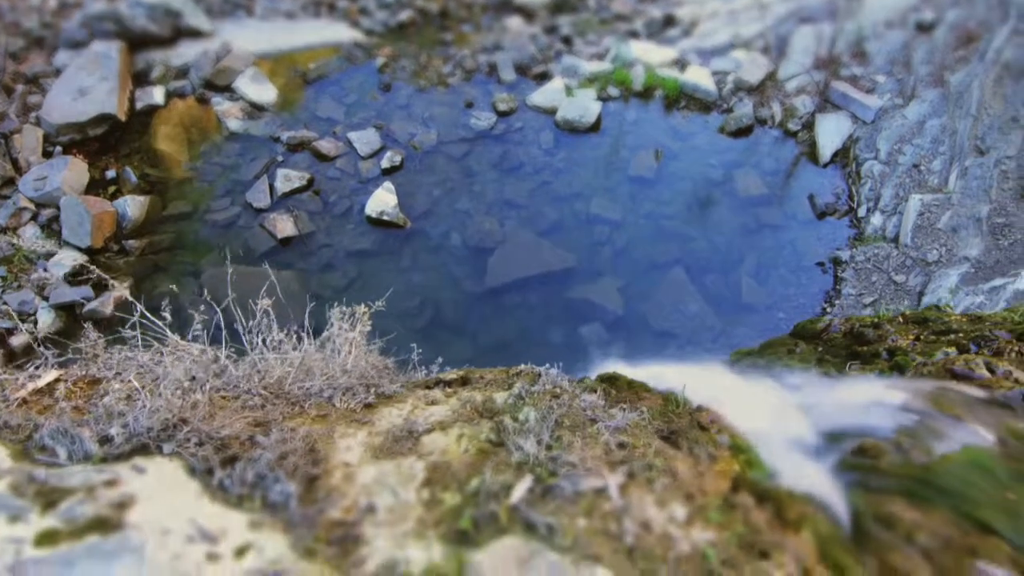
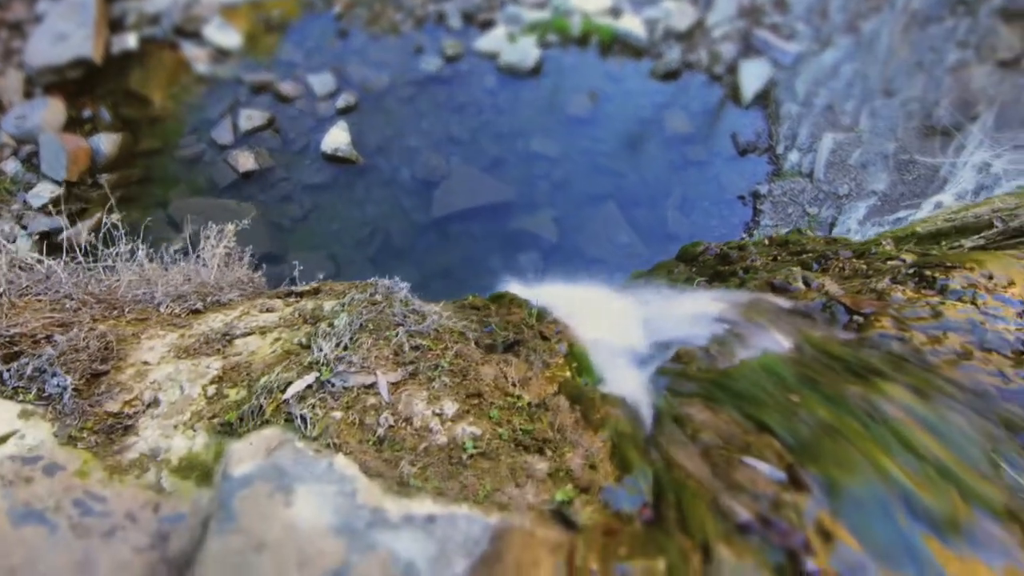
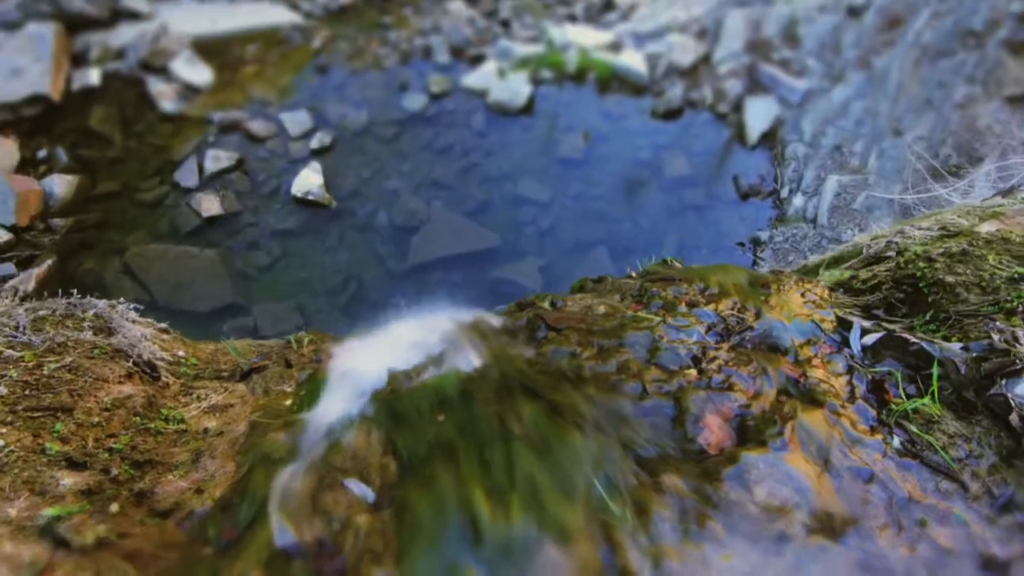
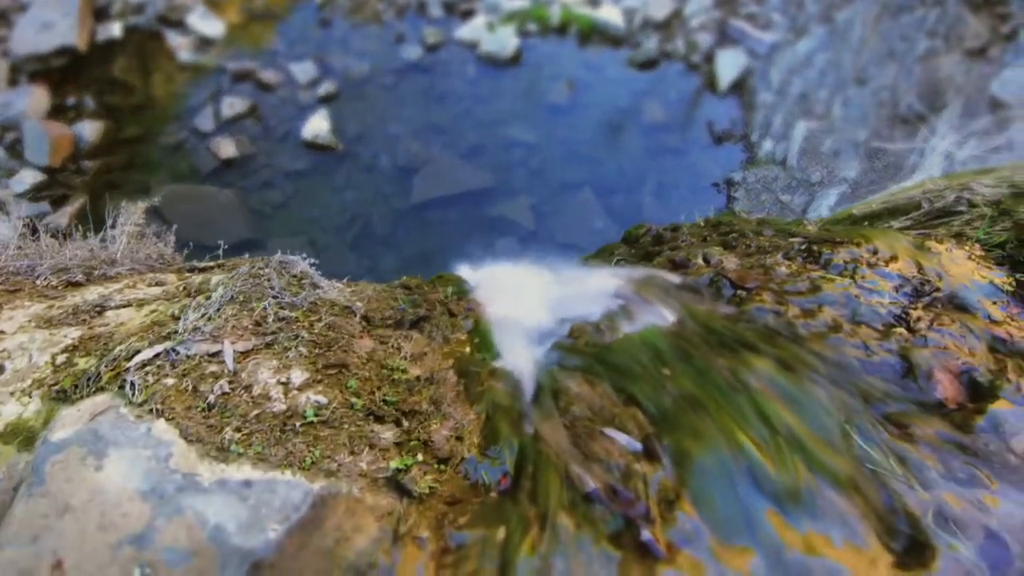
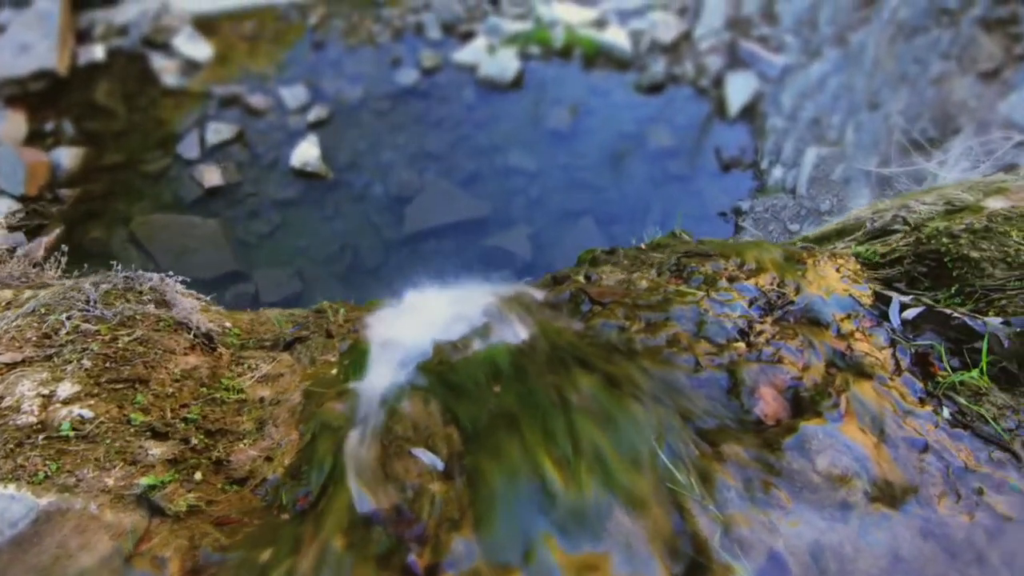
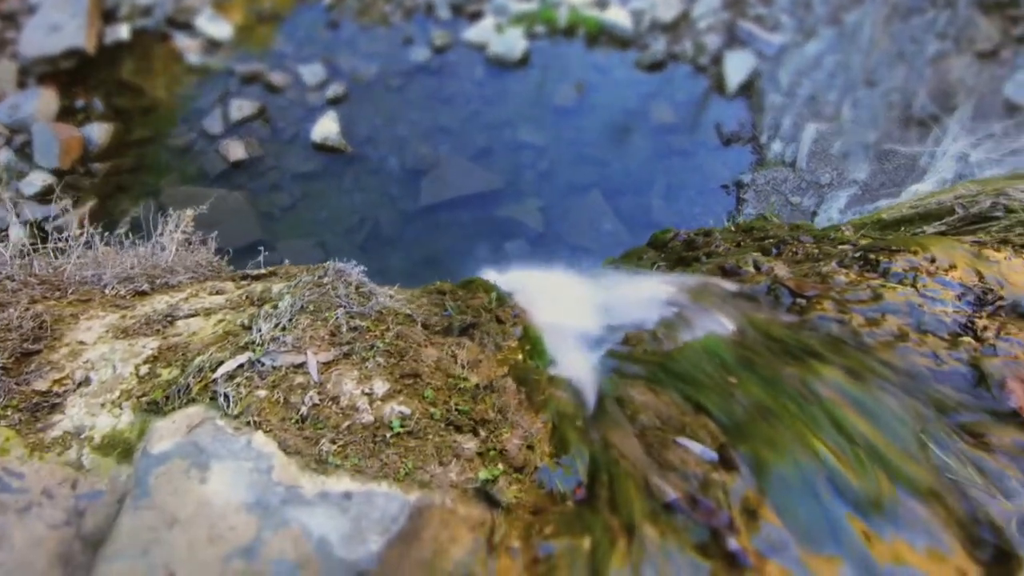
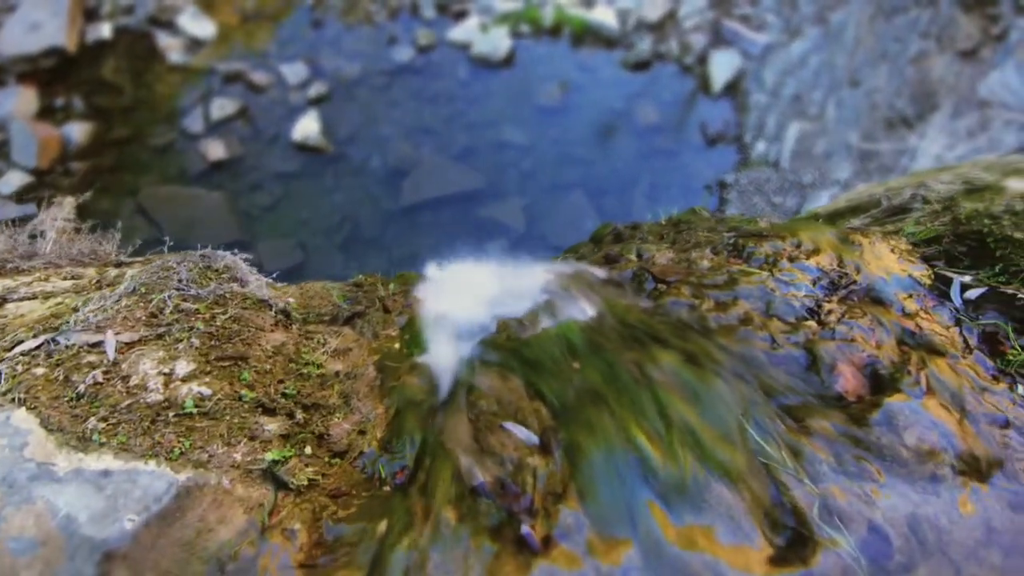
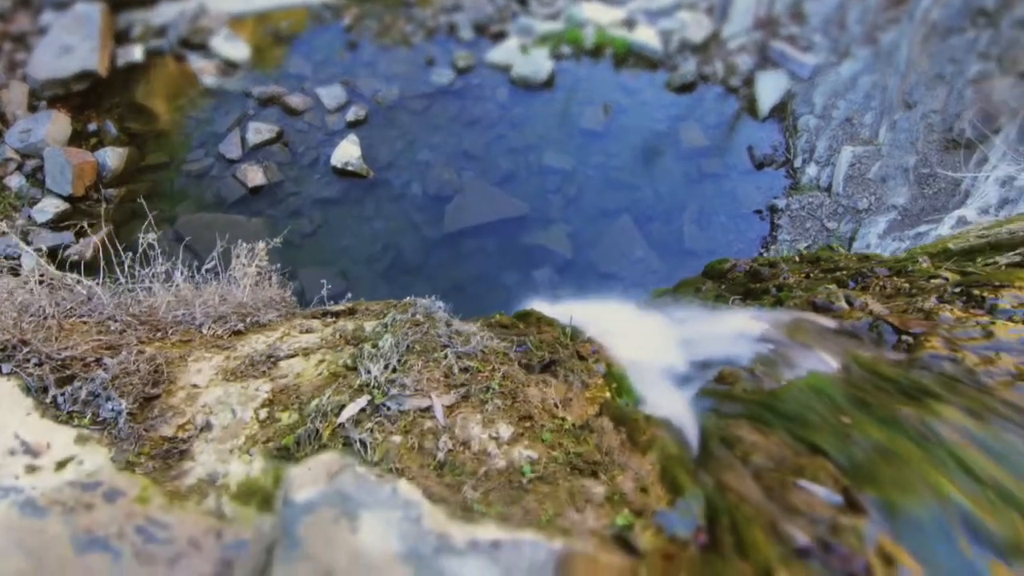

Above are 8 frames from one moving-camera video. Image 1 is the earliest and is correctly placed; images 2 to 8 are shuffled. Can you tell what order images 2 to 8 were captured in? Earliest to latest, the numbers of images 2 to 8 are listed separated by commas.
8, 2, 6, 4, 7, 5, 3
